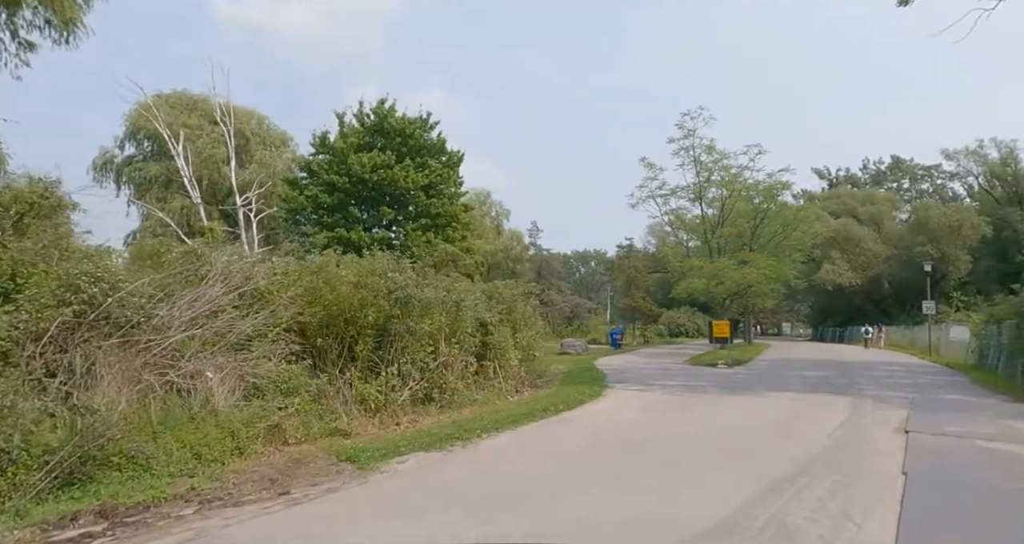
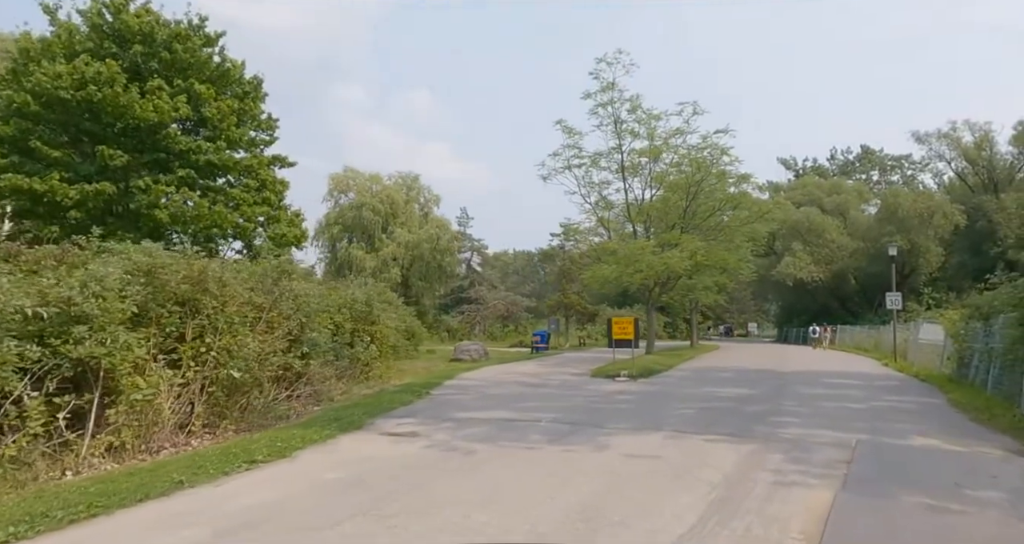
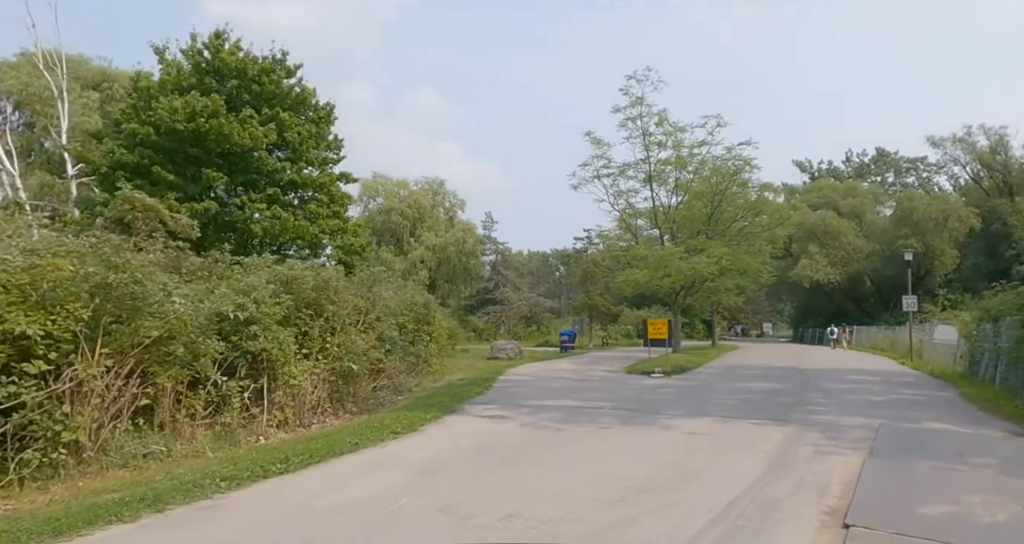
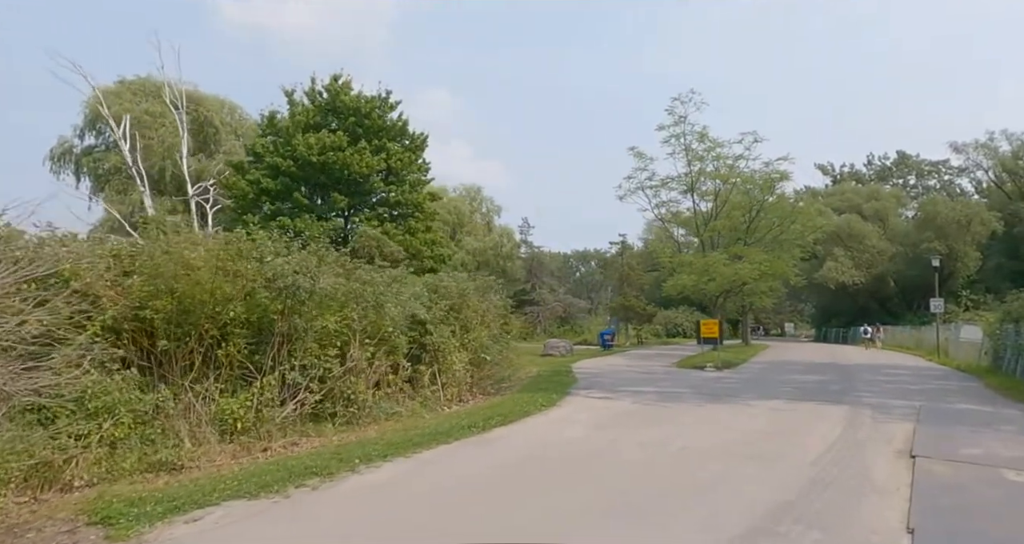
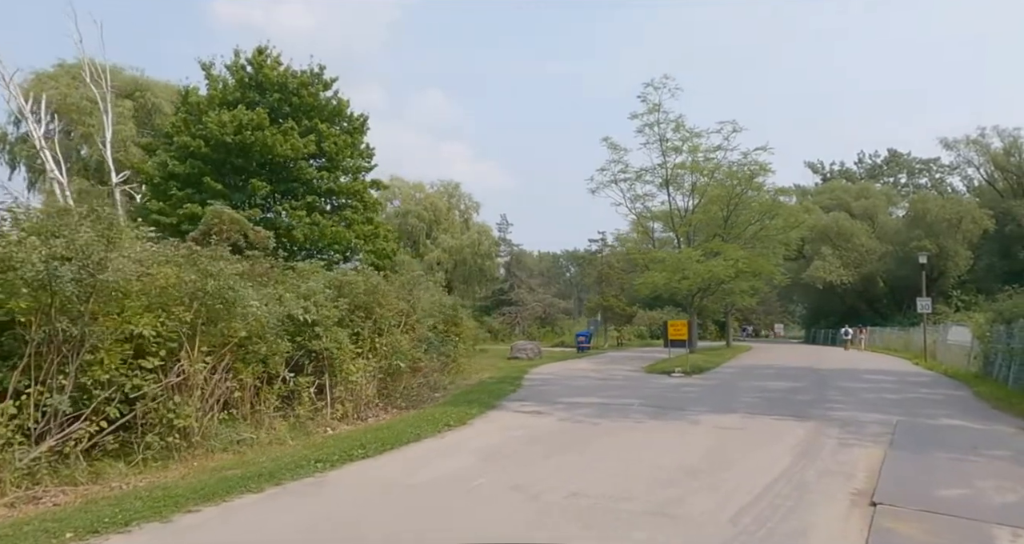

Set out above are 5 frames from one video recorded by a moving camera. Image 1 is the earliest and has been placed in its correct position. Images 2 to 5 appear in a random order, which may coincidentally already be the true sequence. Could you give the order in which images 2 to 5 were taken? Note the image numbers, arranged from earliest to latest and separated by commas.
4, 5, 3, 2
